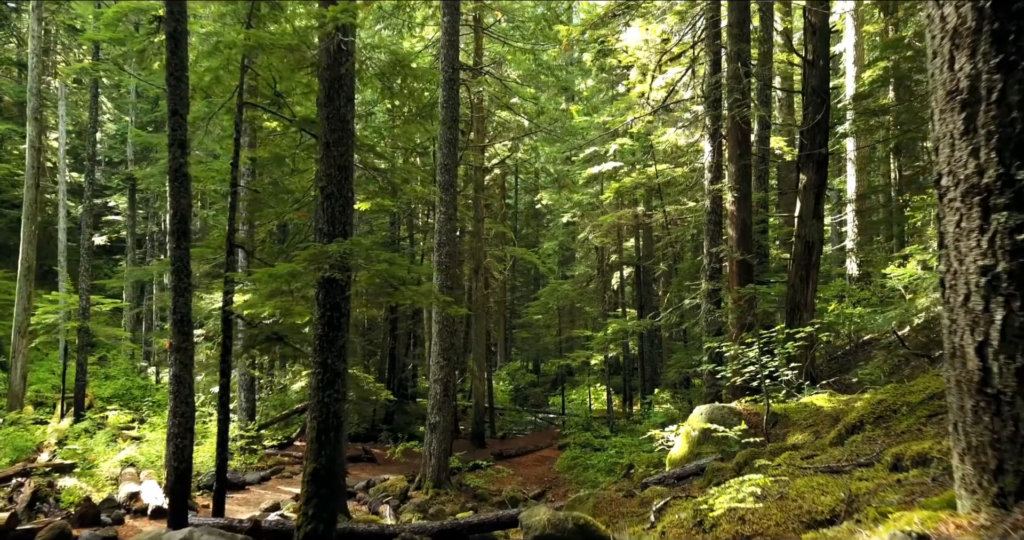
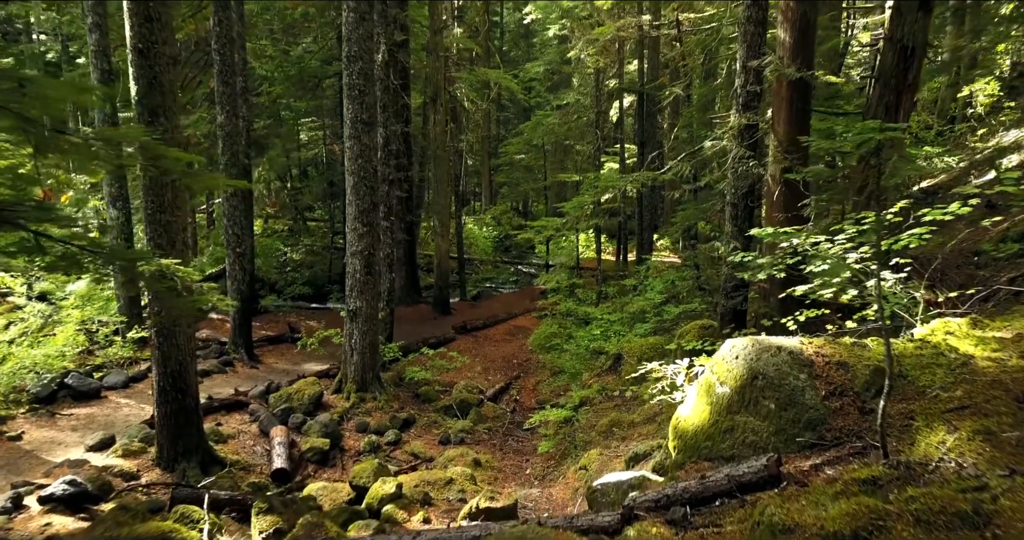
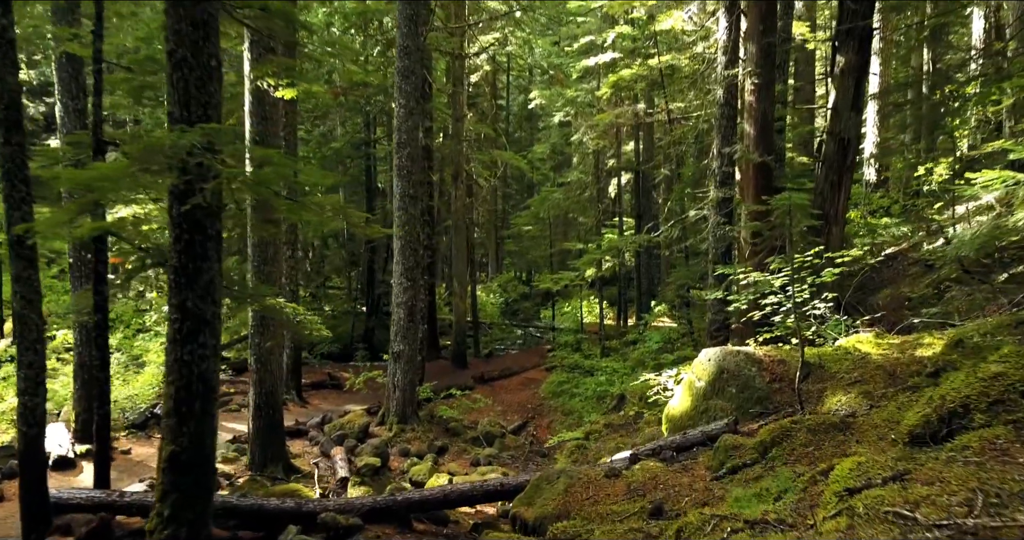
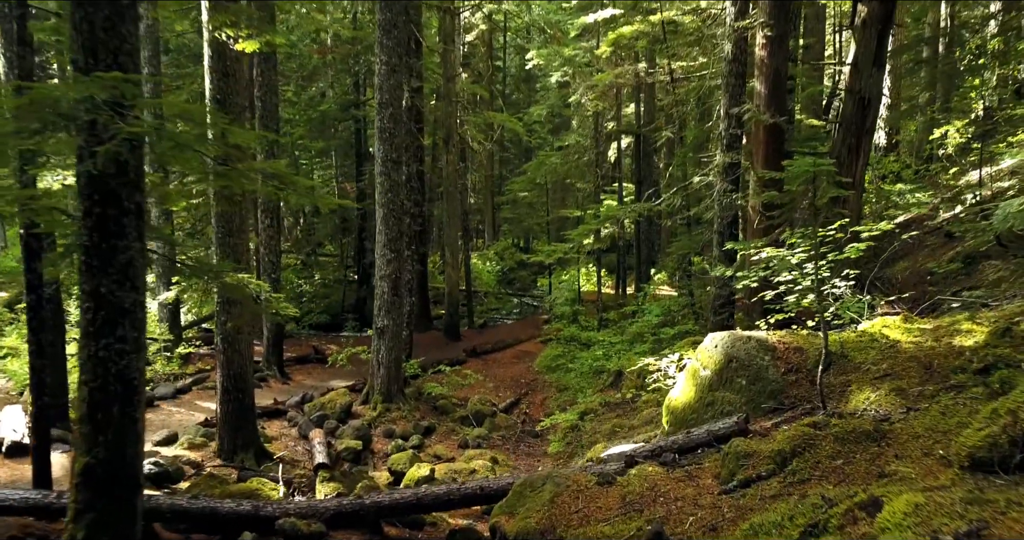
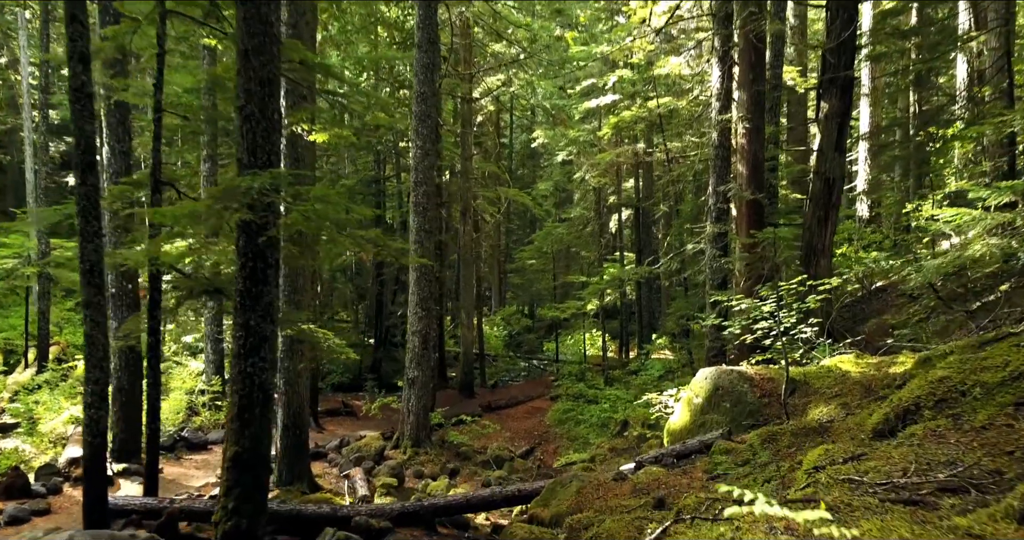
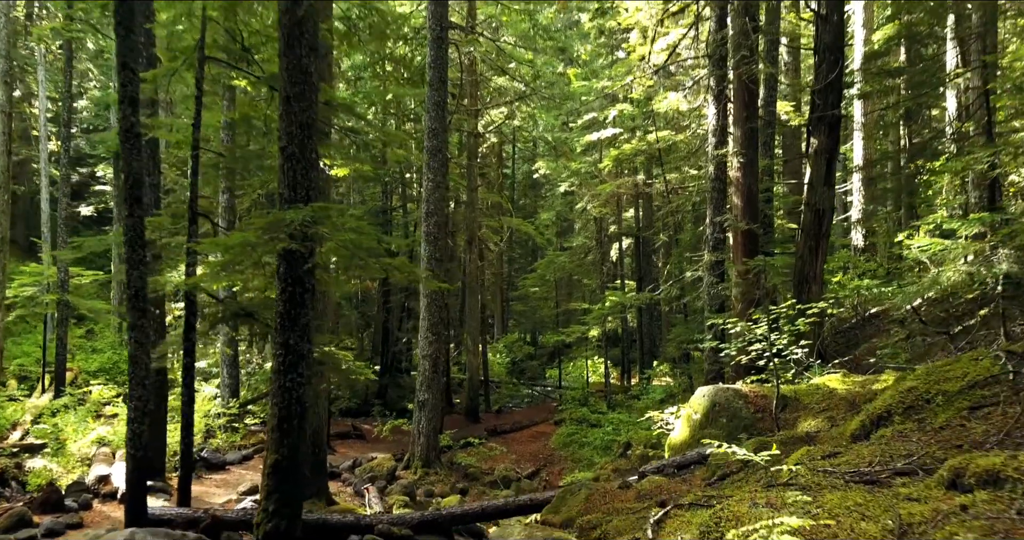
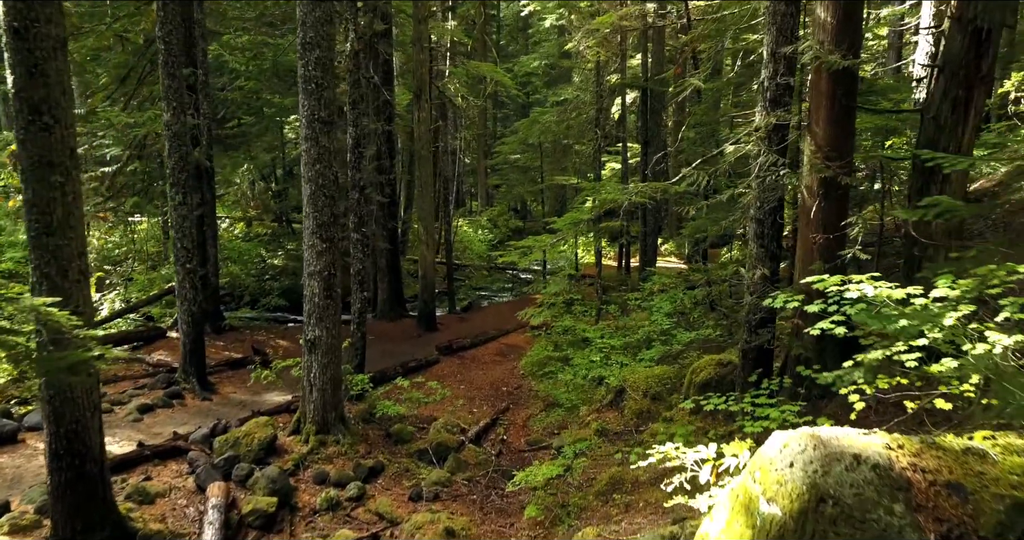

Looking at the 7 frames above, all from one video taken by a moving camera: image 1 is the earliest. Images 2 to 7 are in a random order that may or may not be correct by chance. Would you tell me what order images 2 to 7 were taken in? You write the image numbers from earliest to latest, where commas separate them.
6, 5, 3, 4, 2, 7
